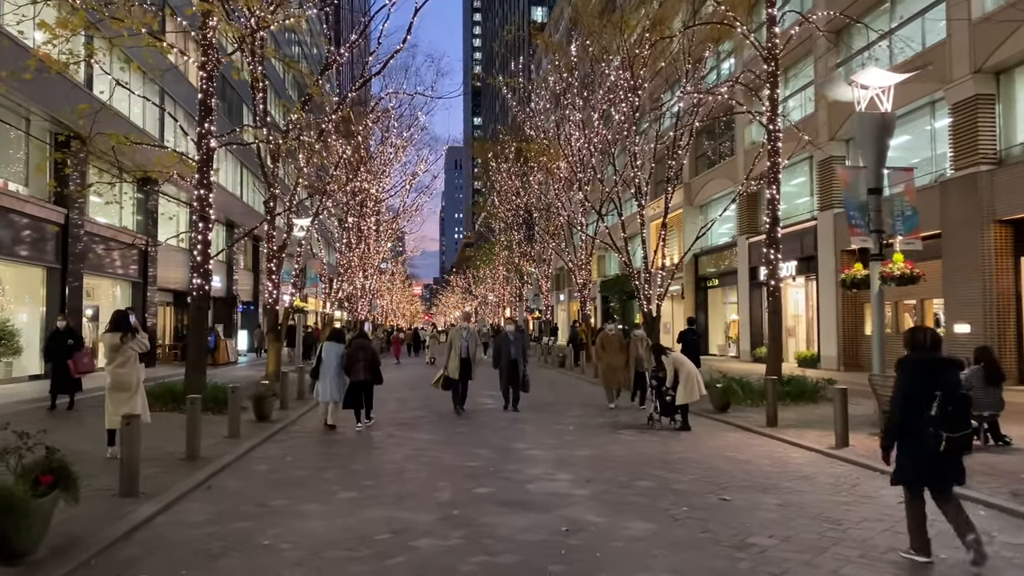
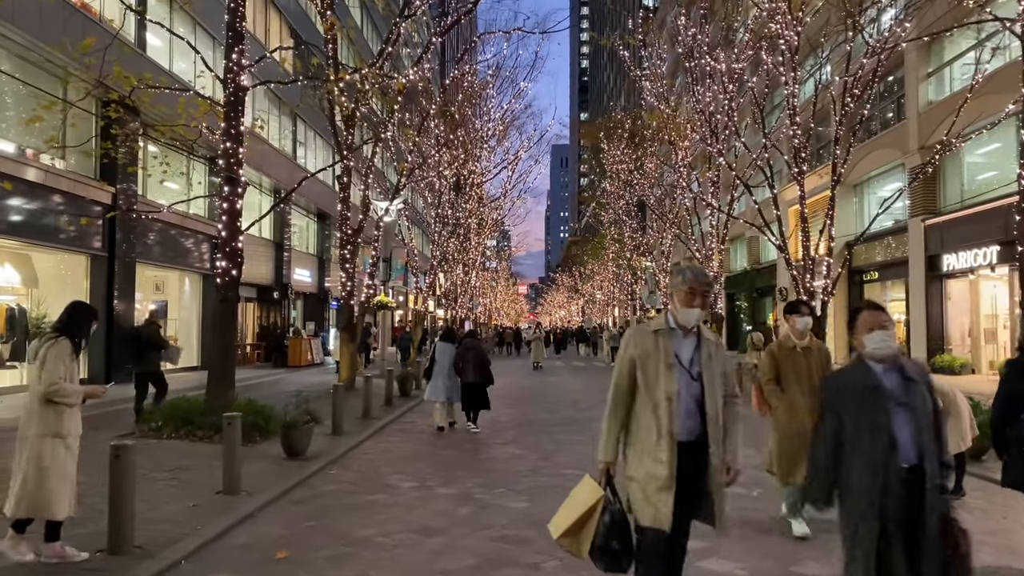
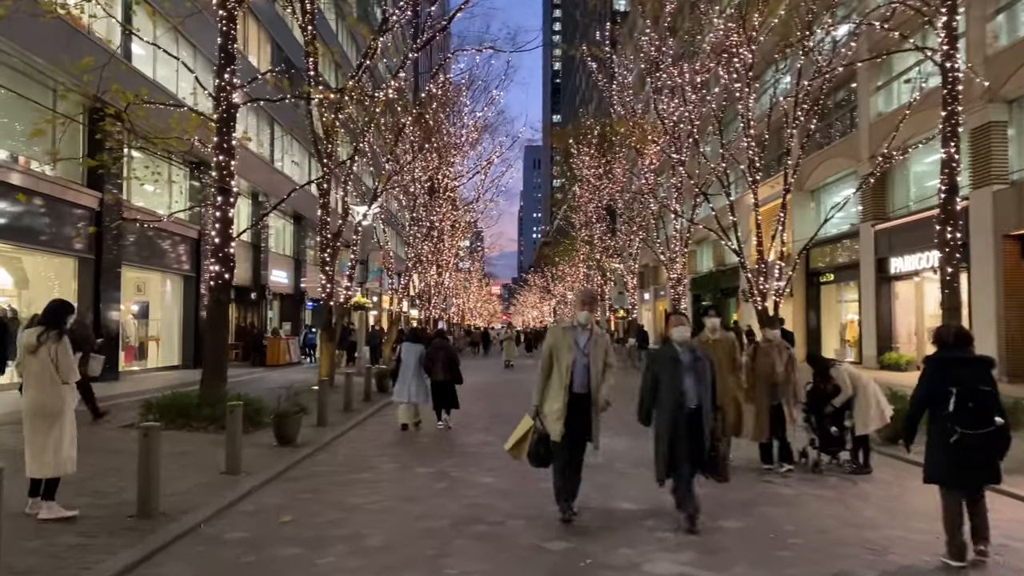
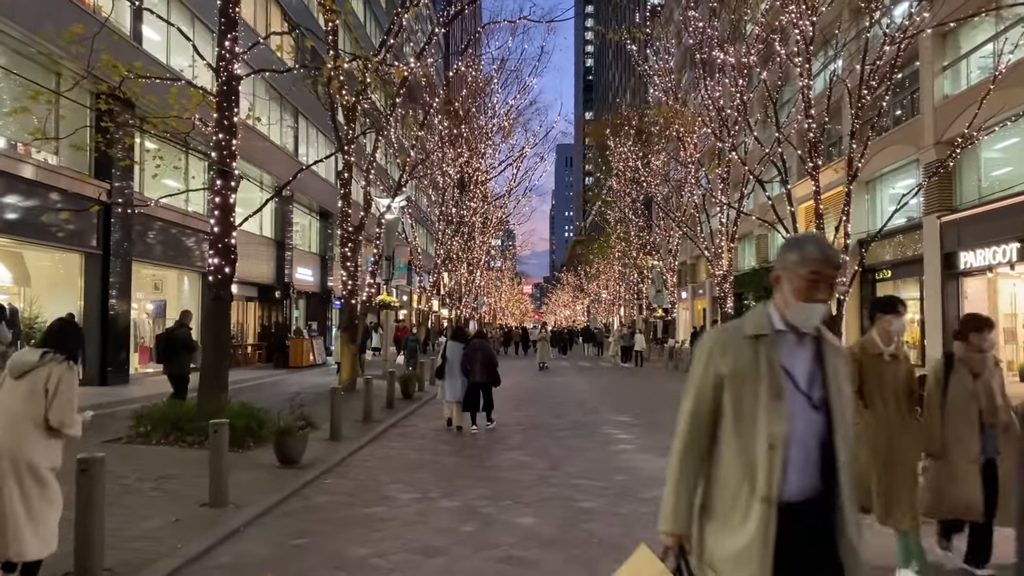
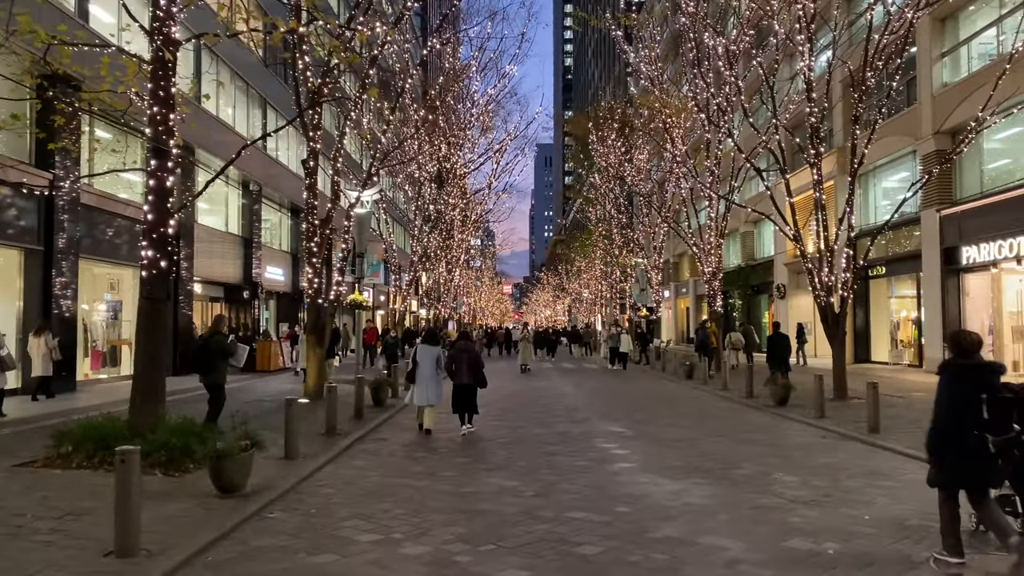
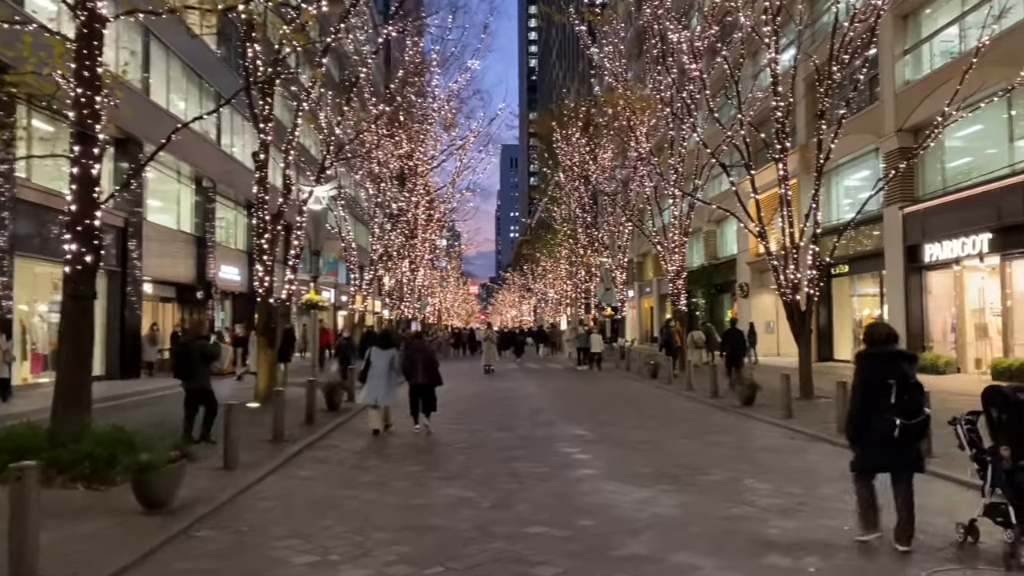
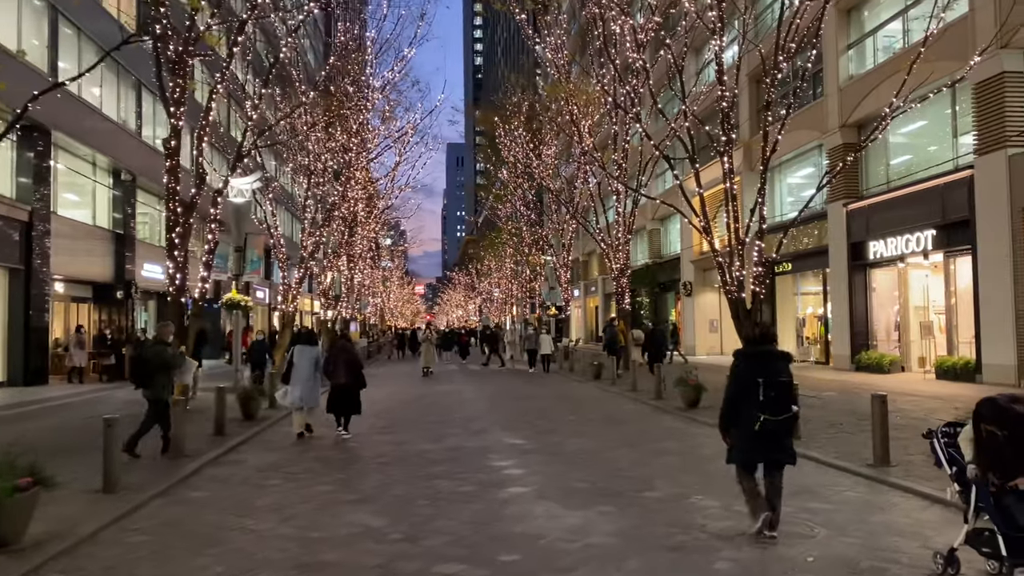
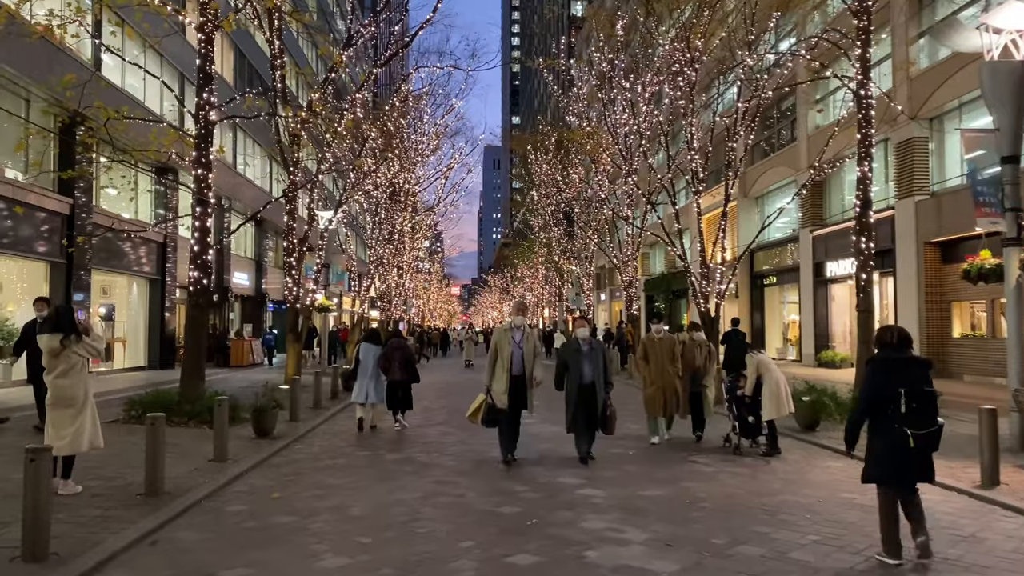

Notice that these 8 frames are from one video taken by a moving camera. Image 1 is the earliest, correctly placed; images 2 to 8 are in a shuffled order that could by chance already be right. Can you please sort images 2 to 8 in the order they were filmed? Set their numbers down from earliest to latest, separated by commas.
8, 3, 2, 4, 5, 6, 7
